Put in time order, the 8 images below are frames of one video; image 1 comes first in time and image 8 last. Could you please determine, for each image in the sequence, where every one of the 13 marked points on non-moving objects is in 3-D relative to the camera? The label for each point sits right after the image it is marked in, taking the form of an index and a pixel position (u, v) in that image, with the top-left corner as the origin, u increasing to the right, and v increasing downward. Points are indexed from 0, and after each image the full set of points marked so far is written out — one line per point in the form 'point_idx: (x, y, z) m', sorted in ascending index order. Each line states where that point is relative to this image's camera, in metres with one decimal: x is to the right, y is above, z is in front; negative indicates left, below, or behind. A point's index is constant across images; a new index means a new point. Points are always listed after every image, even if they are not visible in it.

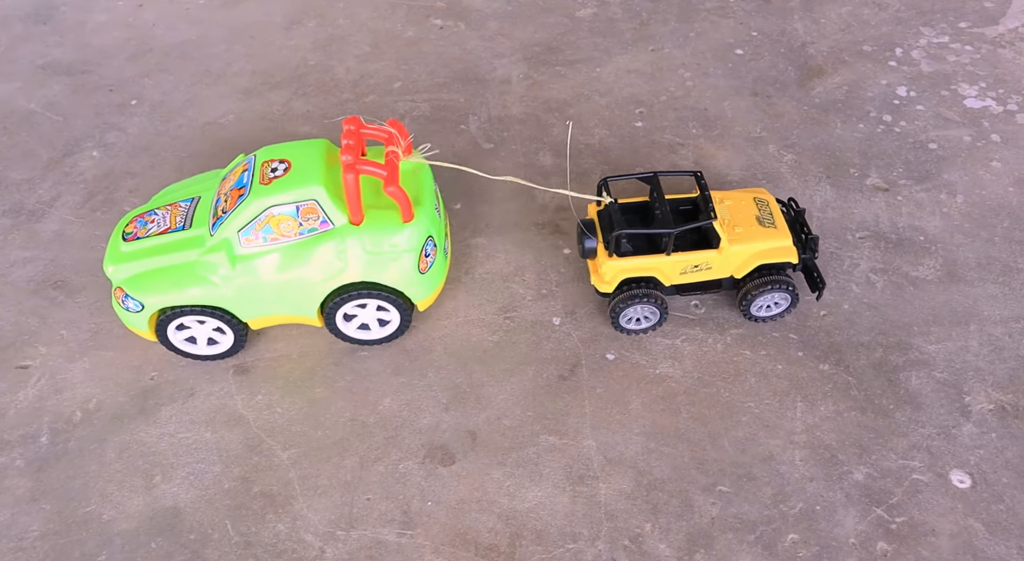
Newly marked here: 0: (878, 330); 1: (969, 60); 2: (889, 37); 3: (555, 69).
0: (+1.6, -0.2, +3.4) m
1: (+2.8, +1.4, +4.7) m
2: (+2.4, +1.6, +4.9) m
3: (+0.3, +1.4, +4.9) m
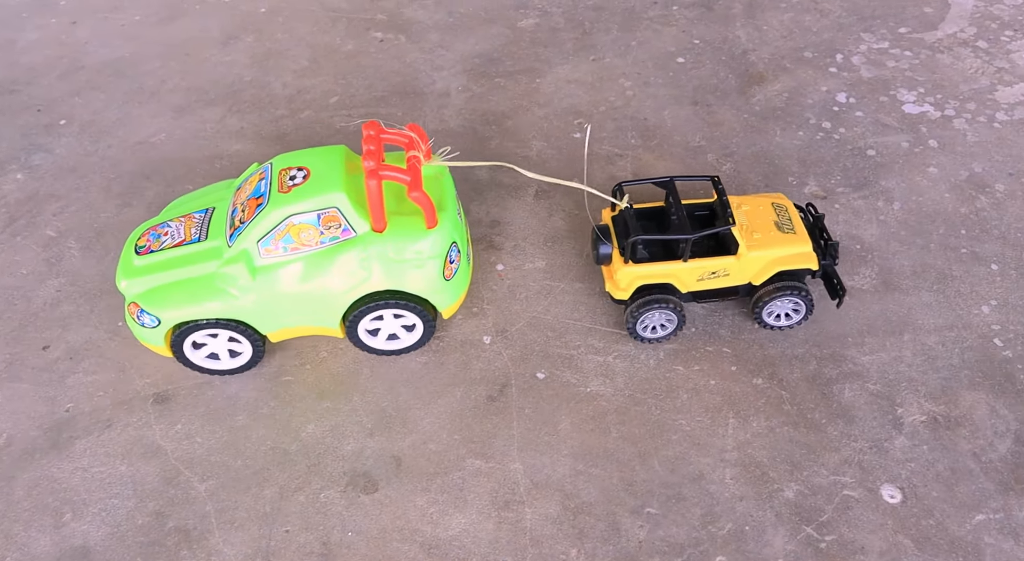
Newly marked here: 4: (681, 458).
0: (+1.3, -0.3, +3.3) m
1: (+2.4, +1.3, +4.7) m
2: (+2.0, +1.5, +4.9) m
3: (-0.1, +1.3, +4.9) m
4: (+0.7, -0.7, +3.0) m
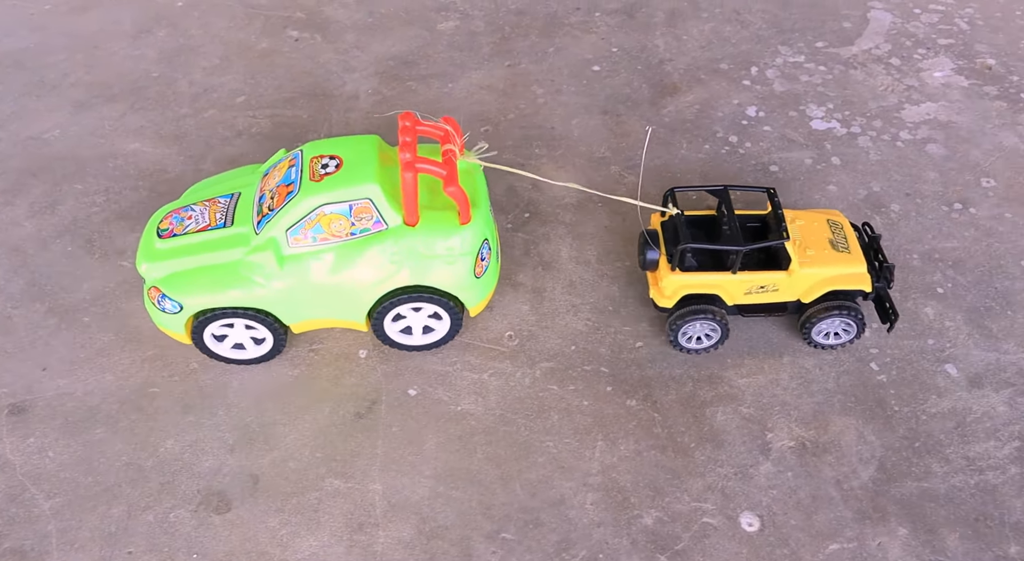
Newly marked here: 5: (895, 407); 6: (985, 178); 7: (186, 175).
0: (+0.8, -0.4, +3.3) m
1: (+1.9, +1.2, +4.7) m
2: (+1.5, +1.4, +4.9) m
3: (-0.7, +1.2, +4.8) m
4: (+0.1, -0.8, +2.9) m
5: (+1.6, -0.5, +3.1) m
6: (+2.5, +0.5, +4.0) m
7: (-1.8, +0.6, +4.2) m
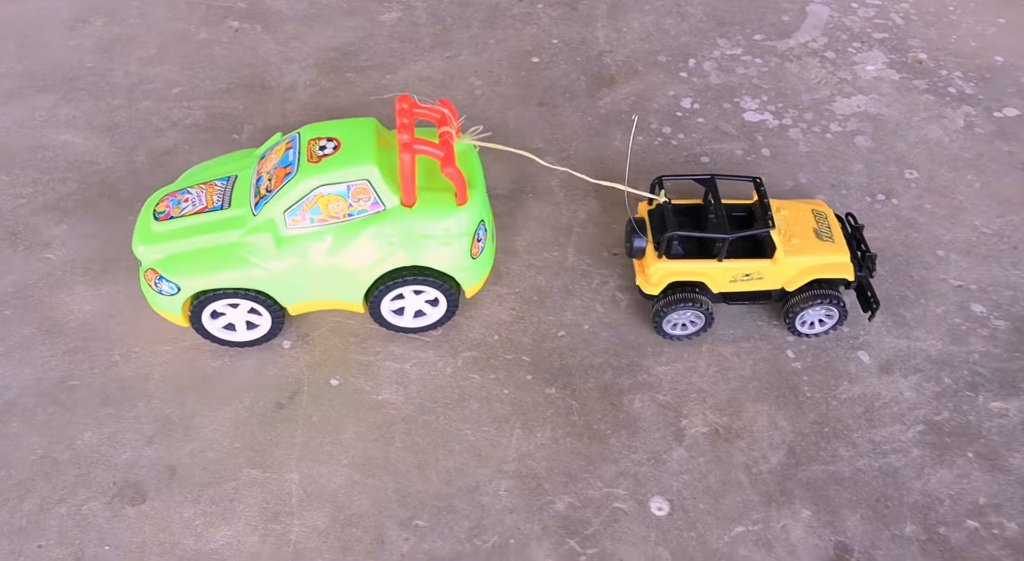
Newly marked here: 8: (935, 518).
0: (+0.4, -0.3, +3.3) m
1: (+1.5, +1.3, +4.7) m
2: (+1.1, +1.5, +4.9) m
3: (-1.0, +1.3, +4.8) m
4: (-0.2, -0.7, +3.0) m
5: (+1.2, -0.5, +3.2) m
6: (+2.1, +0.6, +4.1) m
7: (-2.2, +0.6, +4.2) m
8: (+1.6, -0.9, +2.8) m
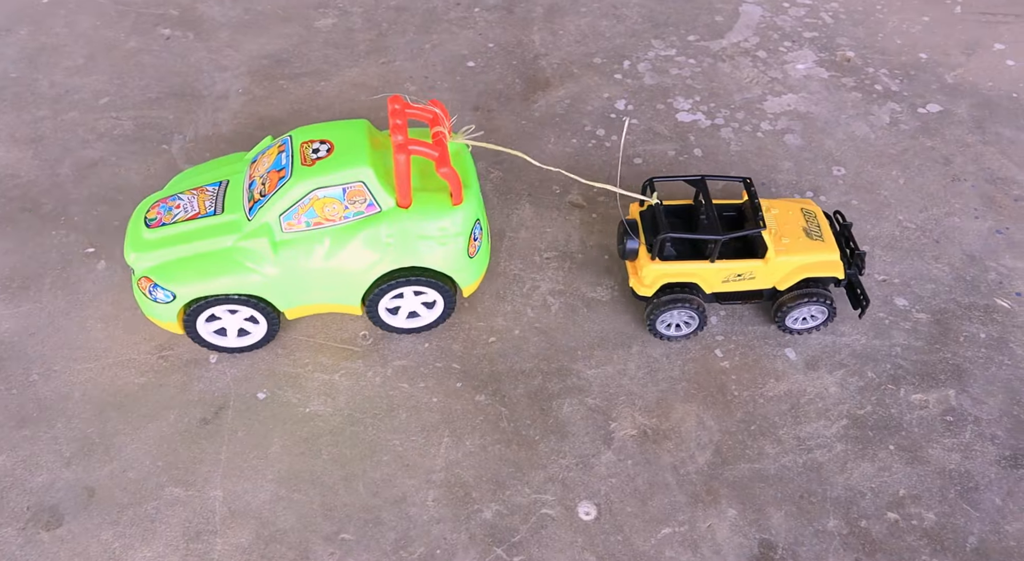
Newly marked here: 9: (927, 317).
0: (+0.1, -0.3, +3.3) m
1: (+1.1, +1.3, +4.8) m
2: (+0.7, +1.5, +4.9) m
3: (-1.4, +1.2, +4.7) m
4: (-0.5, -0.8, +3.0) m
5: (+0.9, -0.5, +3.2) m
6: (+1.8, +0.6, +4.2) m
7: (-2.5, +0.5, +4.1) m
8: (+1.3, -0.9, +2.9) m
9: (+1.9, -0.2, +3.5) m
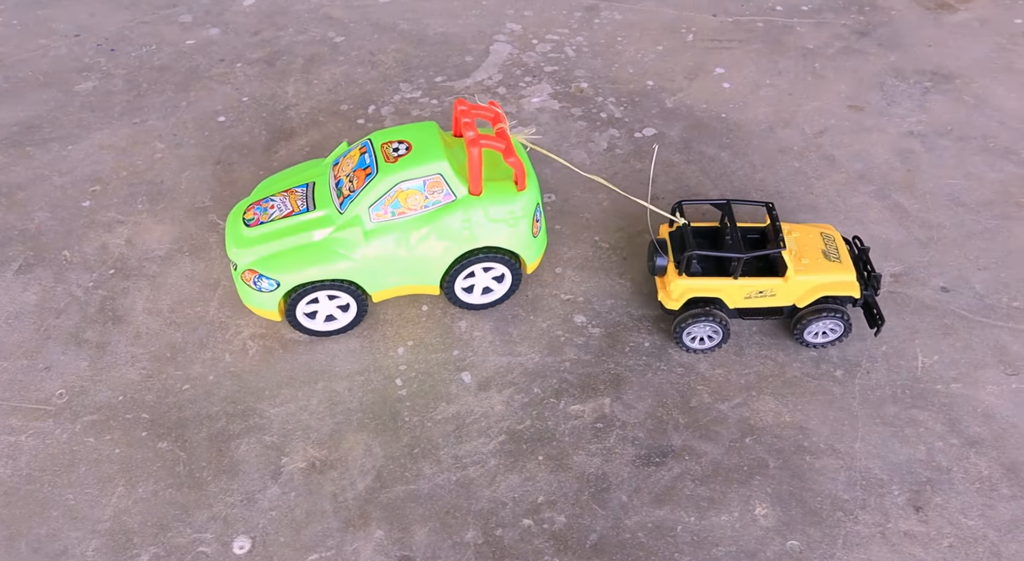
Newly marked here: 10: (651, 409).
0: (-1.3, -0.5, +3.5) m
1: (-0.5, +1.1, +5.0) m
2: (-1.0, +1.3, +5.2) m
3: (-3.1, +0.8, +4.8) m
4: (-1.8, -1.0, +3.1) m
5: (-0.5, -0.6, +3.4) m
6: (+0.2, +0.5, +4.5) m
7: (-4.0, +0.1, +4.1) m
8: (-0.1, -1.0, +3.1) m
9: (+0.4, -0.2, +3.7) m
10: (+0.6, -0.6, +3.4) m
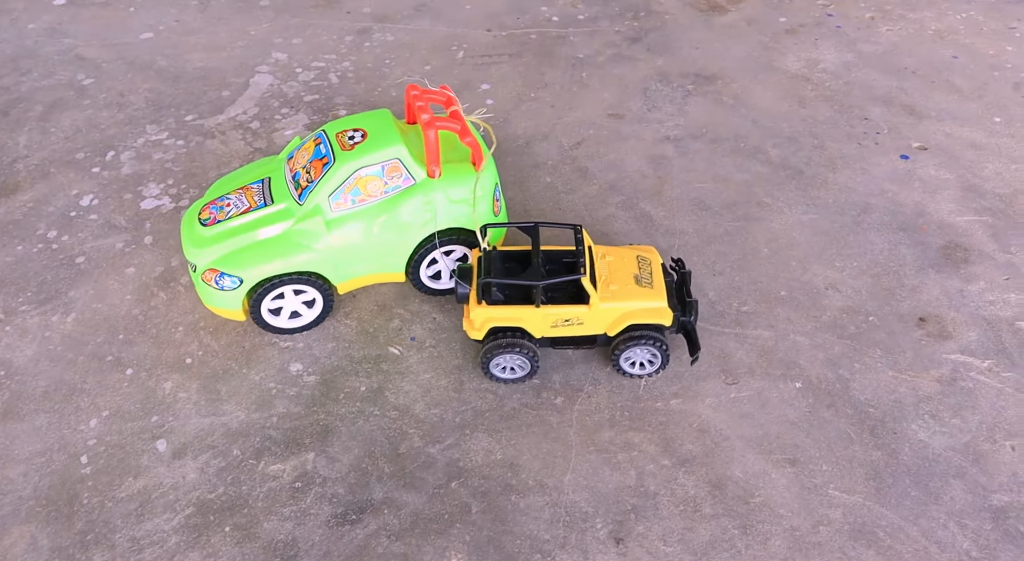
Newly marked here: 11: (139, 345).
0: (-2.6, -0.9, +3.1) m
1: (-2.1, +0.8, +4.7) m
2: (-2.5, +0.9, +4.8) m
3: (-4.6, +0.3, +4.3) m
4: (-3.0, -1.4, +2.6) m
5: (-1.7, -0.9, +3.1) m
6: (-1.2, +0.3, +4.2) m
7: (-5.4, -0.5, +3.5) m
8: (-1.3, -1.2, +2.8) m
9: (-0.9, -0.4, +3.5) m
10: (-0.6, -0.7, +3.2) m
11: (-1.8, -0.3, +3.7) m
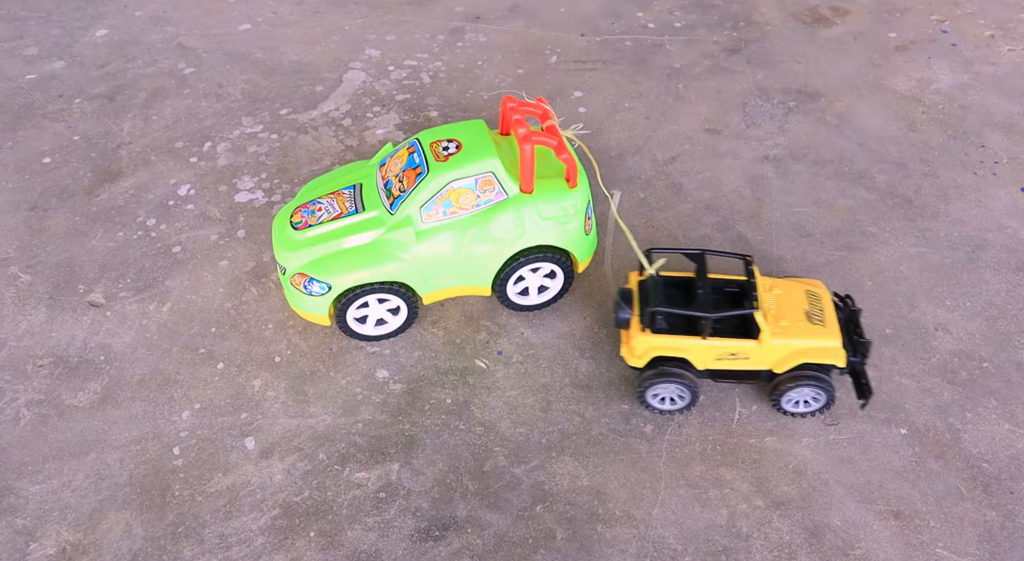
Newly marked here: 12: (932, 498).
0: (-2.2, -0.8, +3.2) m
1: (-1.5, +0.8, +4.8) m
2: (-2.0, +1.0, +4.9) m
3: (-4.0, +0.5, +4.5) m
4: (-2.7, -1.3, +2.8) m
5: (-1.4, -0.9, +3.2) m
6: (-0.8, +0.3, +4.2) m
7: (-5.0, -0.3, +3.8) m
8: (-1.0, -1.2, +2.8) m
9: (-0.5, -0.5, +3.5) m
10: (-0.3, -0.8, +3.2) m
11: (-1.4, -0.3, +3.7) m
12: (+1.6, -0.8, +3.0) m
